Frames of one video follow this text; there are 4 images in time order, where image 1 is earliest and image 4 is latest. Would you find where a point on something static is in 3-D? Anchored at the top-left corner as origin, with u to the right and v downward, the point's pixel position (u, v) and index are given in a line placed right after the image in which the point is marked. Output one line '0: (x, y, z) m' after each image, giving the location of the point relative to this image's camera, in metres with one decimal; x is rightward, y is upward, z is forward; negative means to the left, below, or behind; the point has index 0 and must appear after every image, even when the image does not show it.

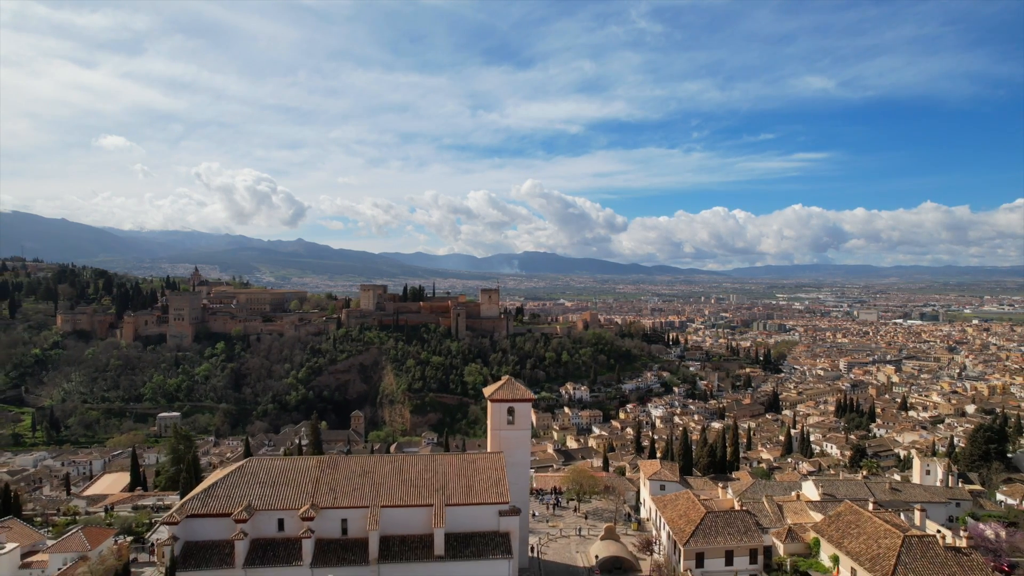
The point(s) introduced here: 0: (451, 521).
0: (-1.3, -5.1, +13.9) m
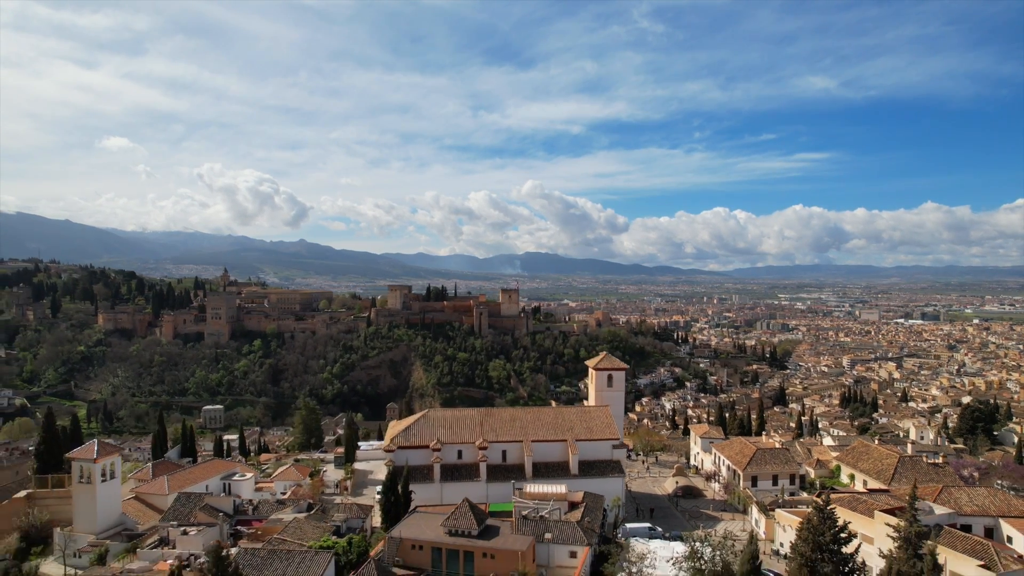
0: (+2.1, -5.1, +19.6) m
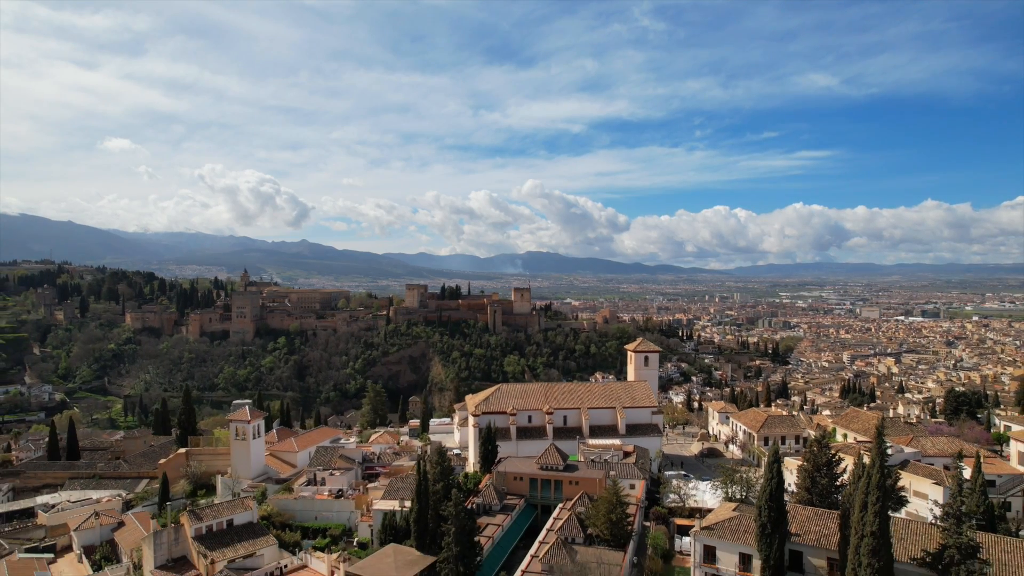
0: (+4.4, -4.9, +24.4) m
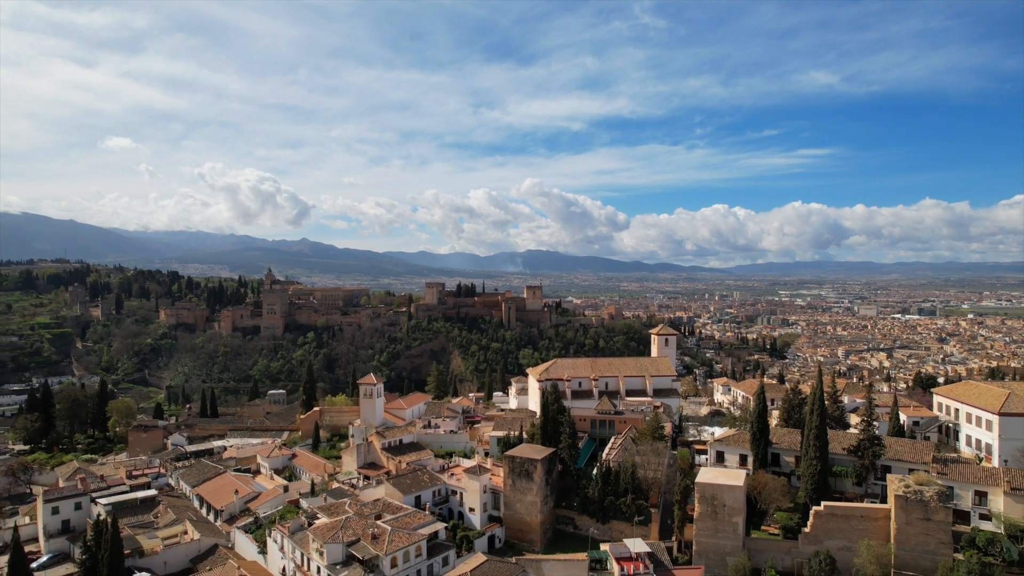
0: (+7.1, -4.8, +32.1) m
